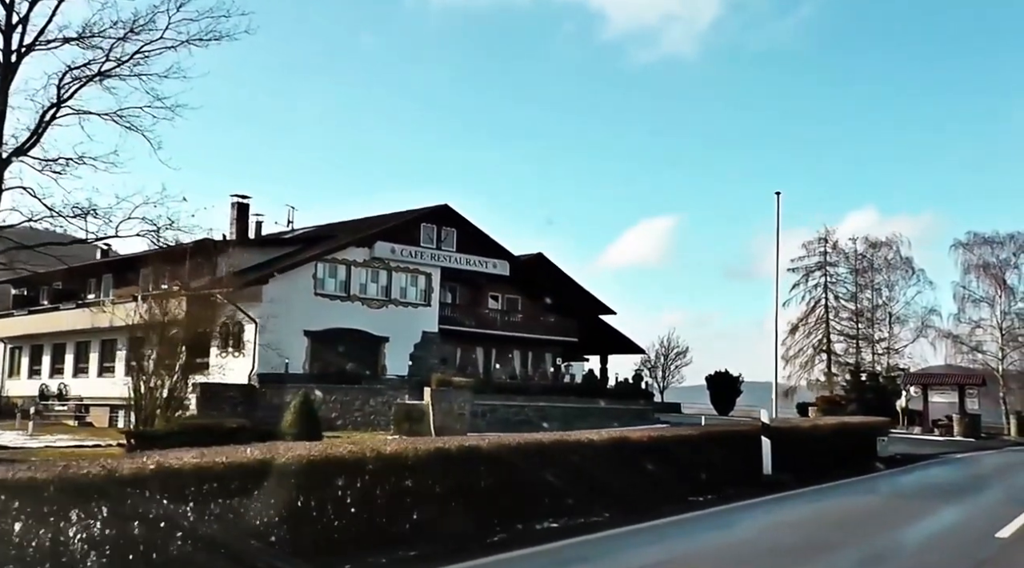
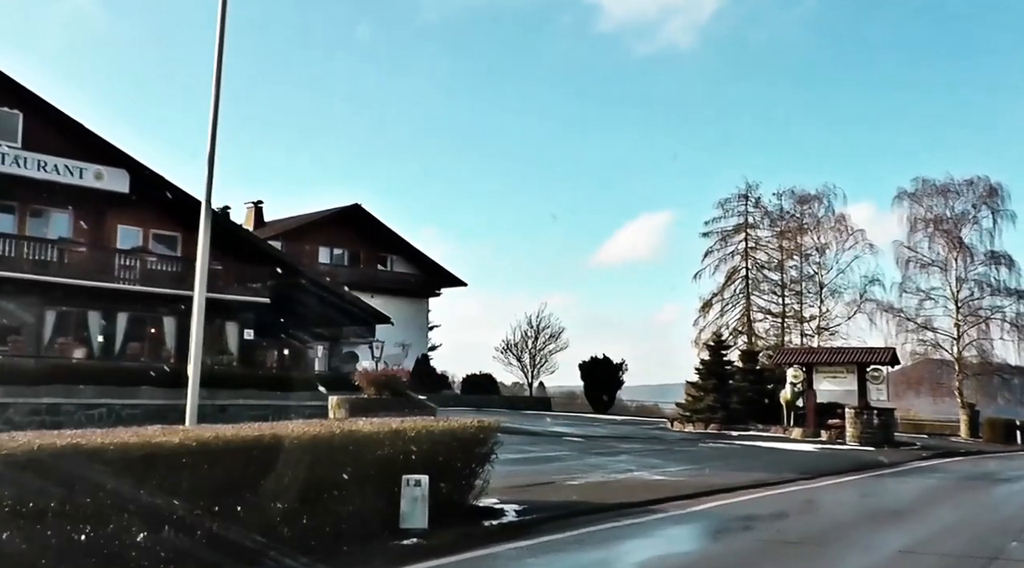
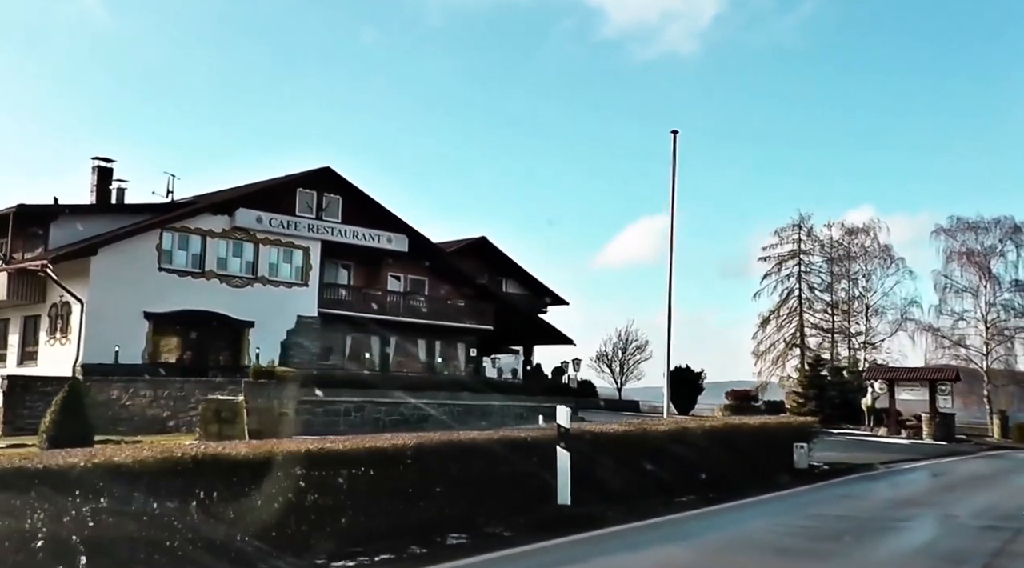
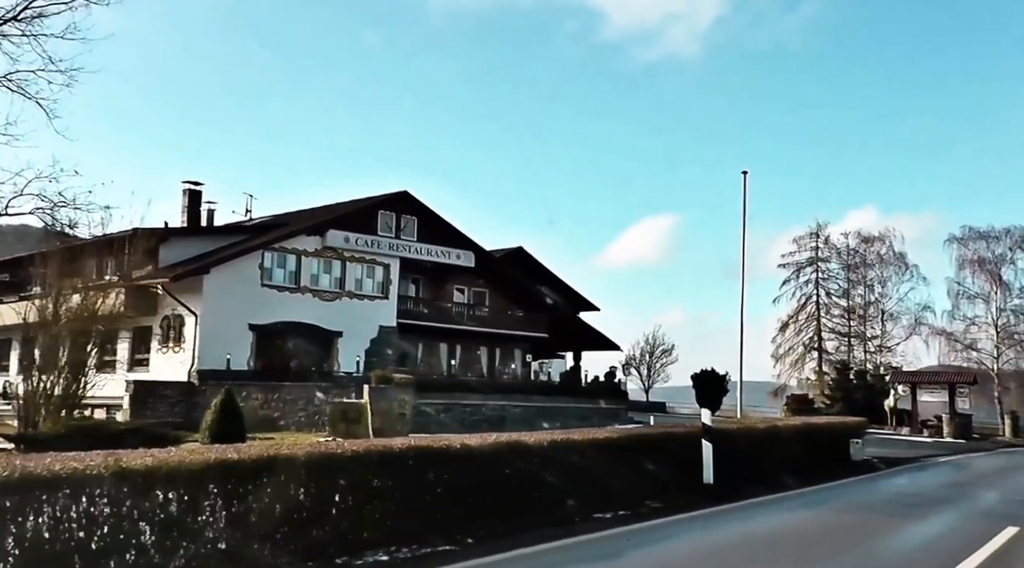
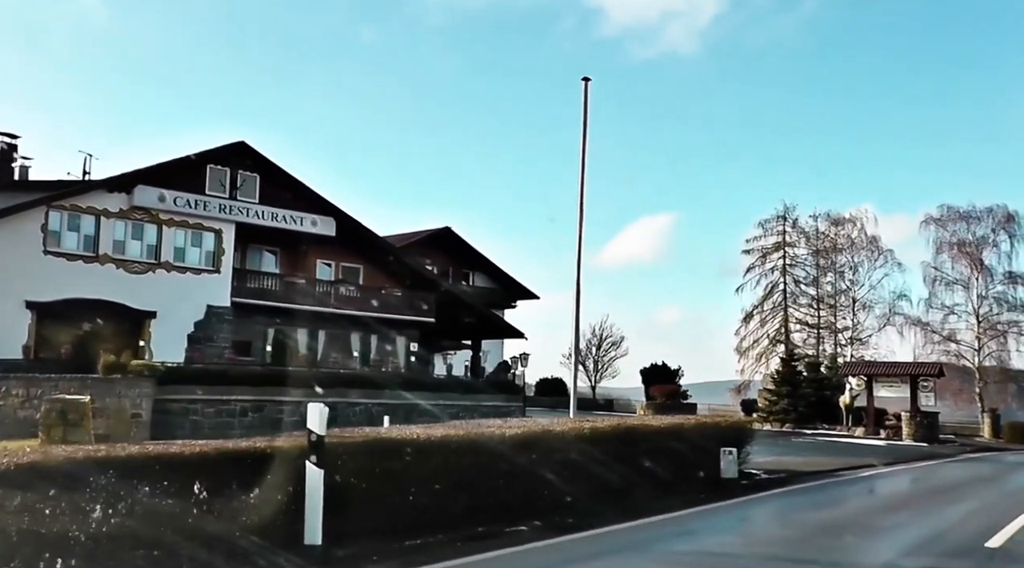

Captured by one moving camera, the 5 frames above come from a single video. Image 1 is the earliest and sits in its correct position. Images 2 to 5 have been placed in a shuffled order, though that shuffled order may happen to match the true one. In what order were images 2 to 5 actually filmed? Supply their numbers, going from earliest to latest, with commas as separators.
4, 3, 5, 2
